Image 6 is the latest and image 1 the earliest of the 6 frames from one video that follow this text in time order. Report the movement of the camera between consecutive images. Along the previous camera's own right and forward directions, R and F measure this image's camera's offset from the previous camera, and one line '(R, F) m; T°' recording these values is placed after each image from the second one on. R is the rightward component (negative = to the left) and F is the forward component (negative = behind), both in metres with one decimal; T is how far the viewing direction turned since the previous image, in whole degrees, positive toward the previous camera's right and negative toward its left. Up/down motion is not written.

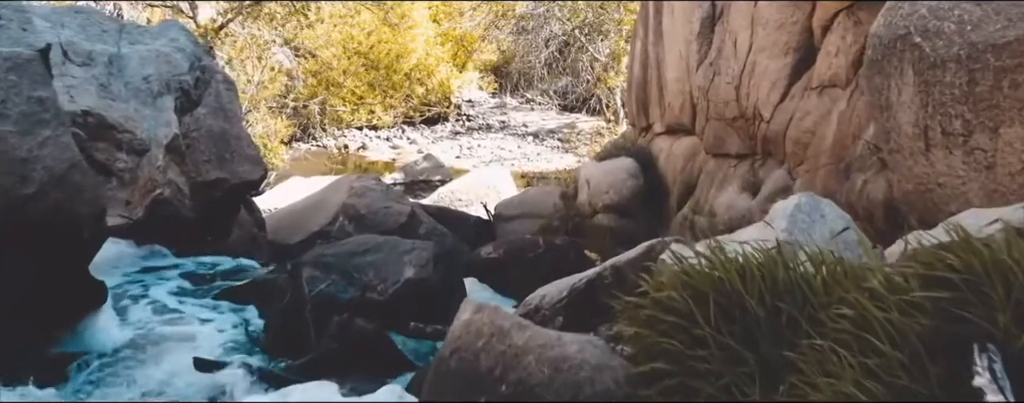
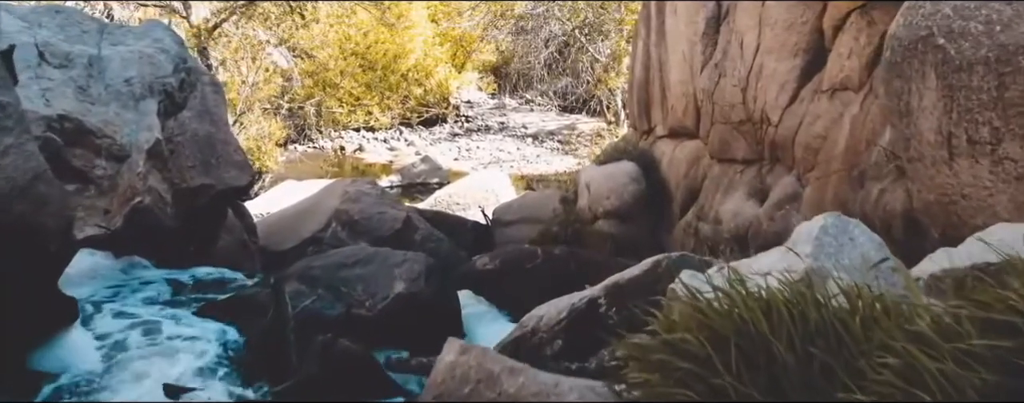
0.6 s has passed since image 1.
(0.0, +0.3) m; 0°
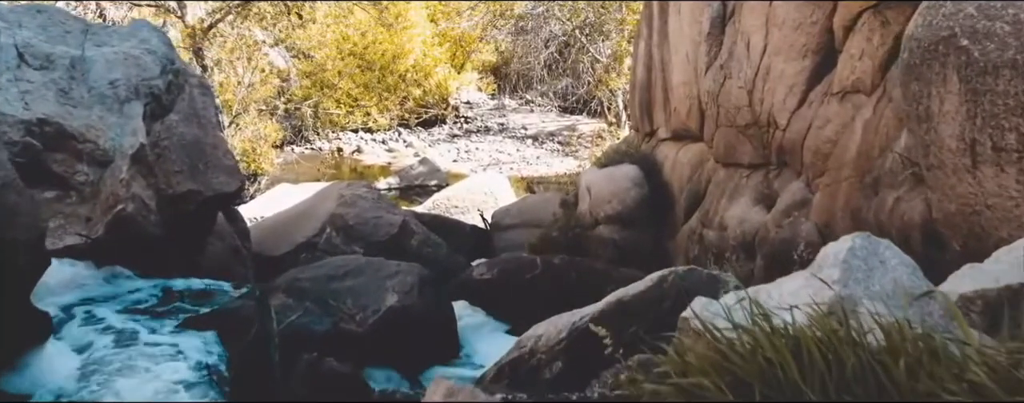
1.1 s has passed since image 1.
(0.0, +0.2) m; 0°
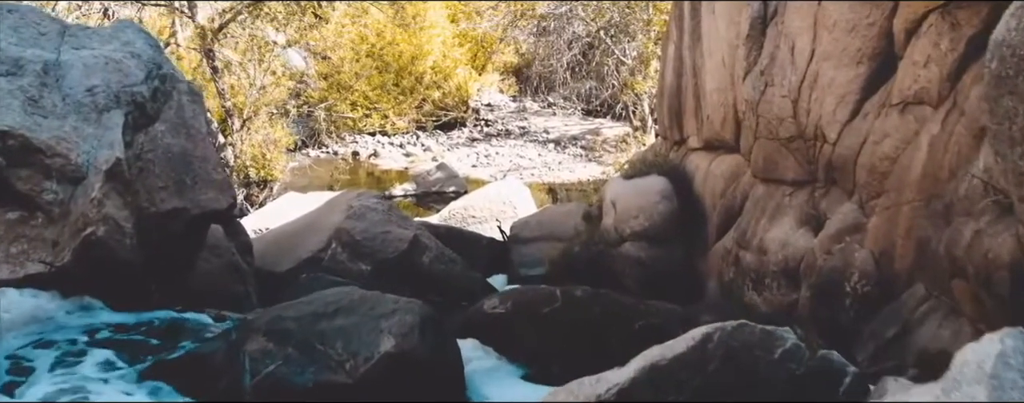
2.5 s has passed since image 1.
(0.0, +0.6) m; -1°
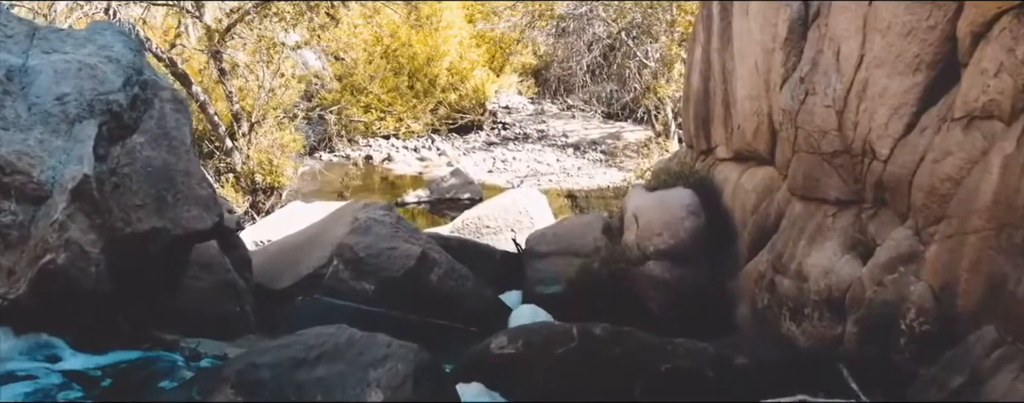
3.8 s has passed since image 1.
(0.0, +0.5) m; -1°
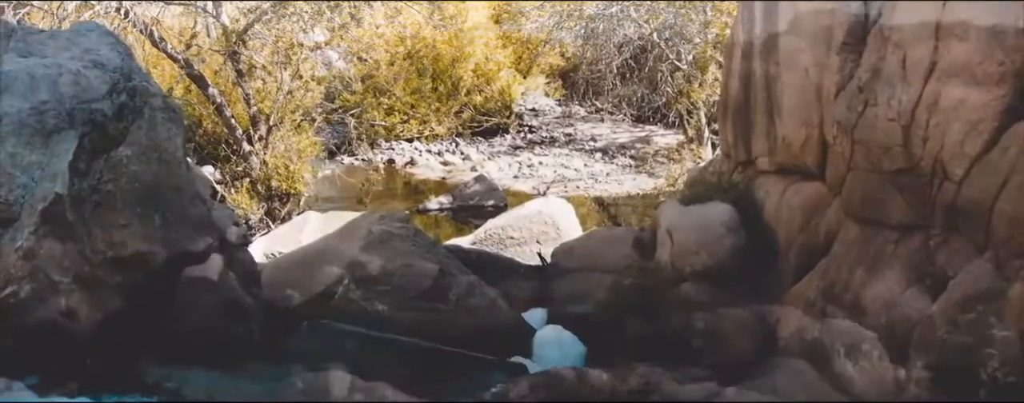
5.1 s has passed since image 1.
(0.0, +0.5) m; -2°
